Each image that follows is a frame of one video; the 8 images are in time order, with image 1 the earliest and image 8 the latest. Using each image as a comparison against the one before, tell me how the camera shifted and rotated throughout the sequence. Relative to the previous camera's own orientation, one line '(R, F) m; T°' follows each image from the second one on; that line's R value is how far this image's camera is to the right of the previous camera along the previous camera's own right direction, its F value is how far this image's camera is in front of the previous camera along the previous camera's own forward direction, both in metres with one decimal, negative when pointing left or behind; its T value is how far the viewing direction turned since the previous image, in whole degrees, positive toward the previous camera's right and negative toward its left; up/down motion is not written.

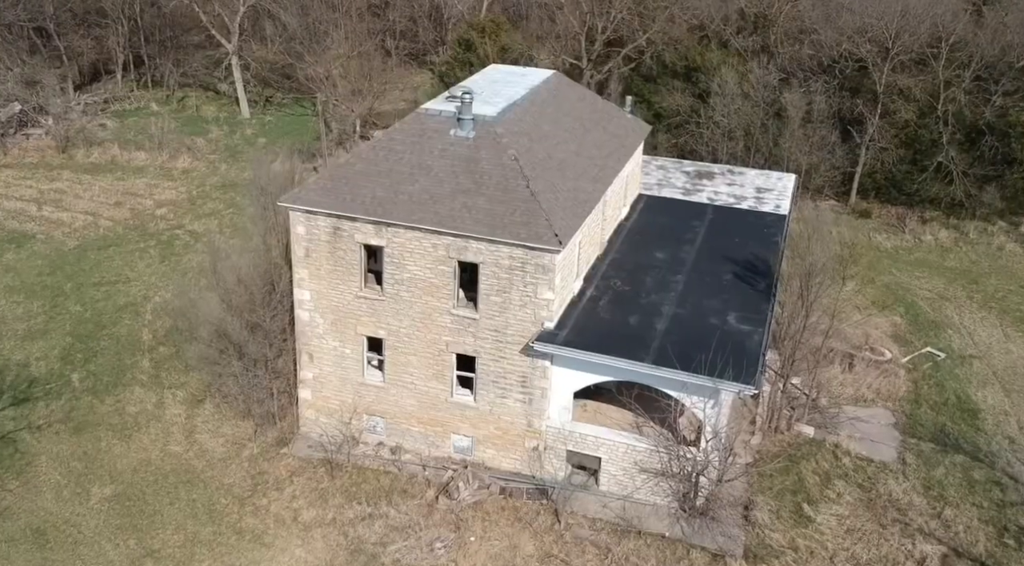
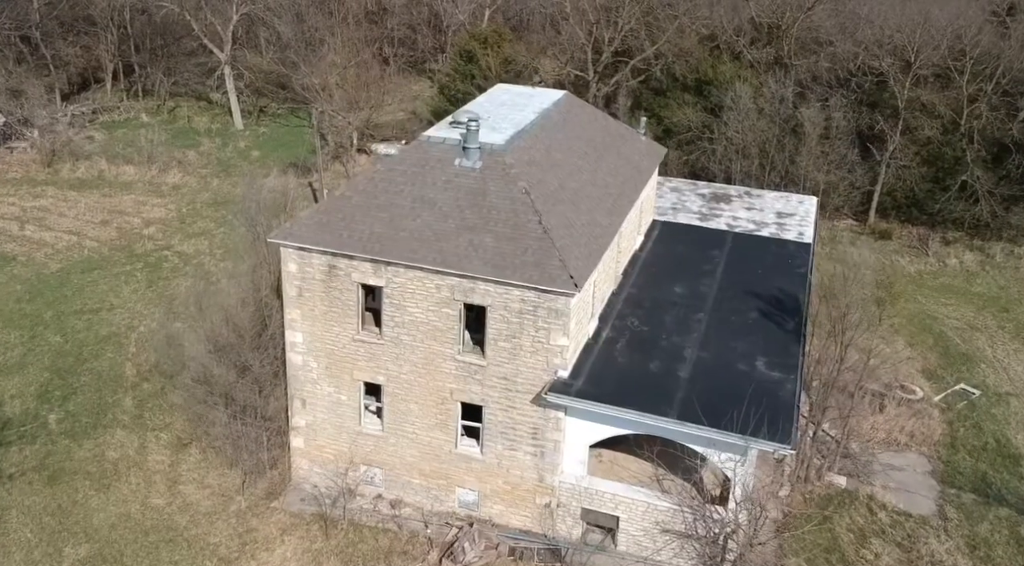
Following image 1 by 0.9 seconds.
(-0.2, +1.6) m; 0°
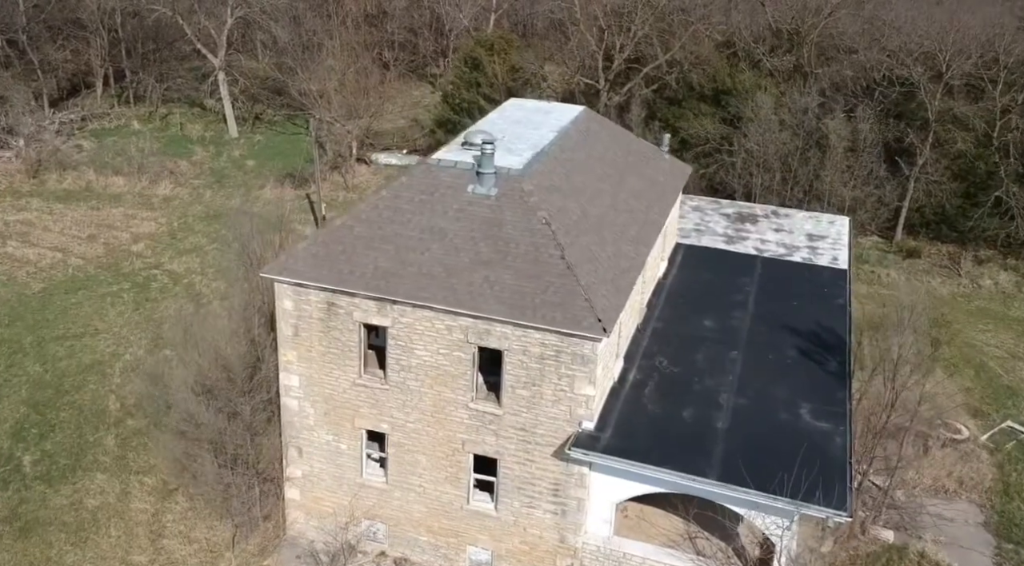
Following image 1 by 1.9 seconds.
(-0.3, +1.8) m; 0°
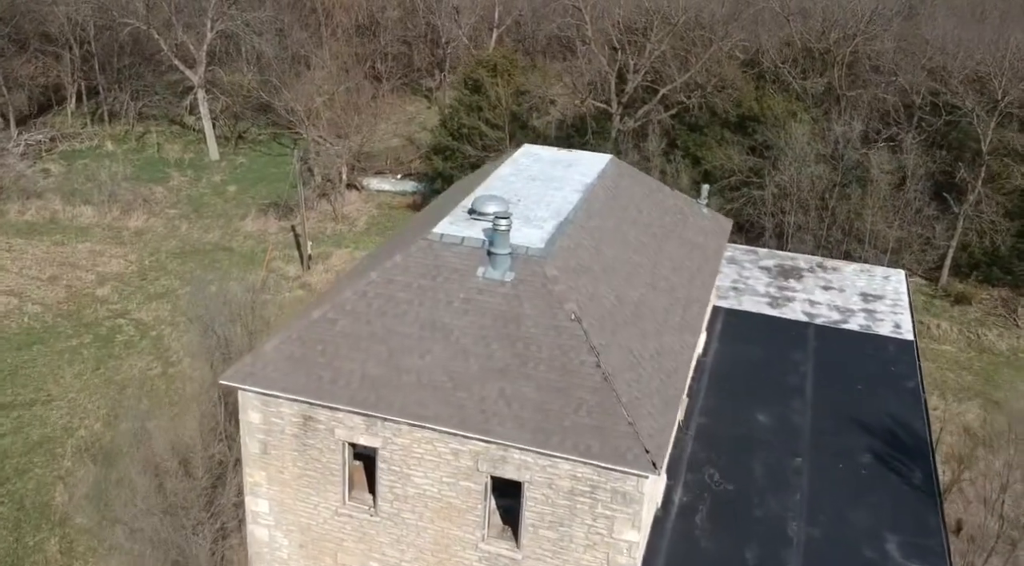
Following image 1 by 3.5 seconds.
(-0.3, +3.2) m; 0°
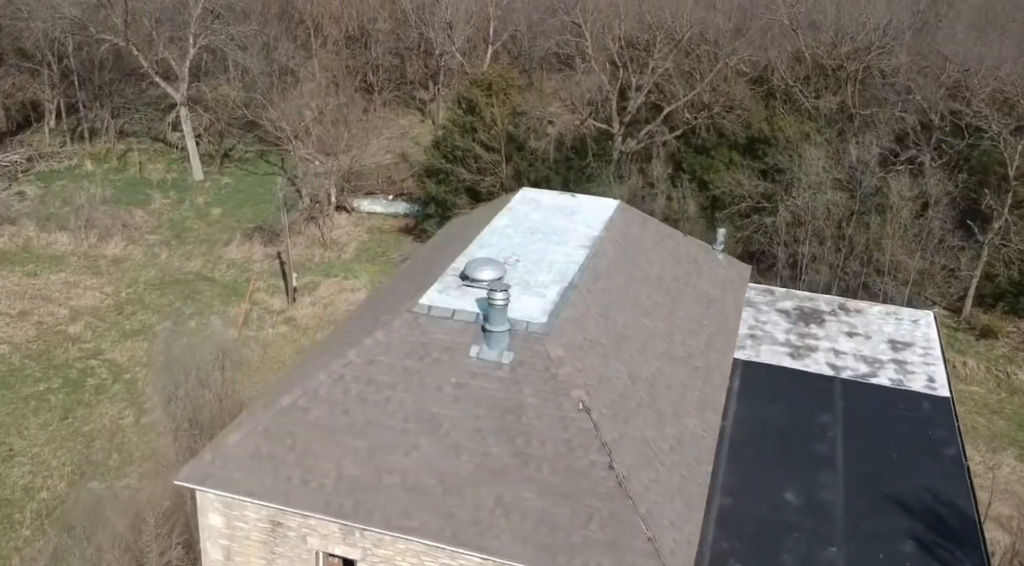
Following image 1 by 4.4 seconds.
(0.0, +1.7) m; 0°
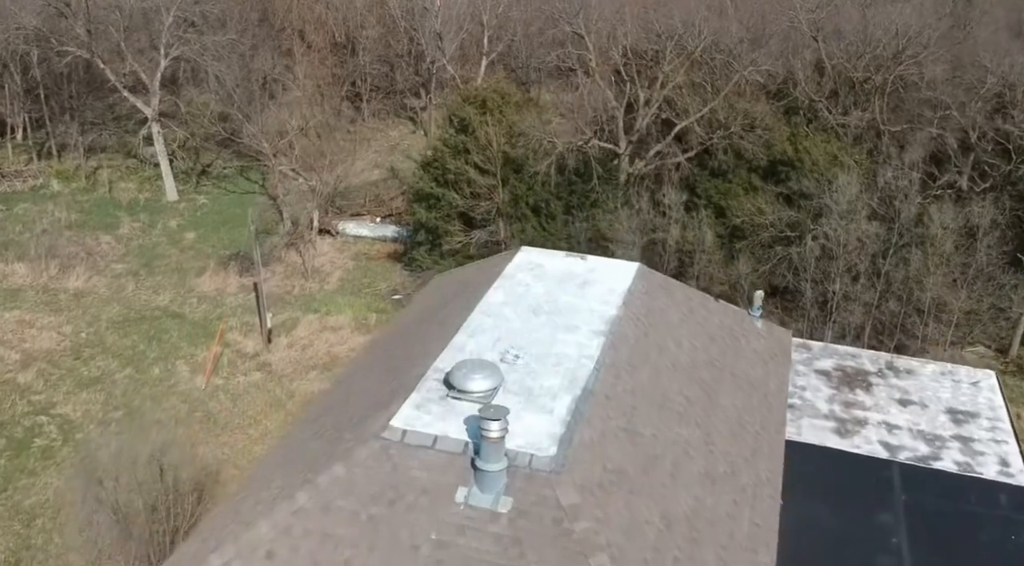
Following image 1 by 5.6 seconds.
(0.0, +2.8) m; 0°
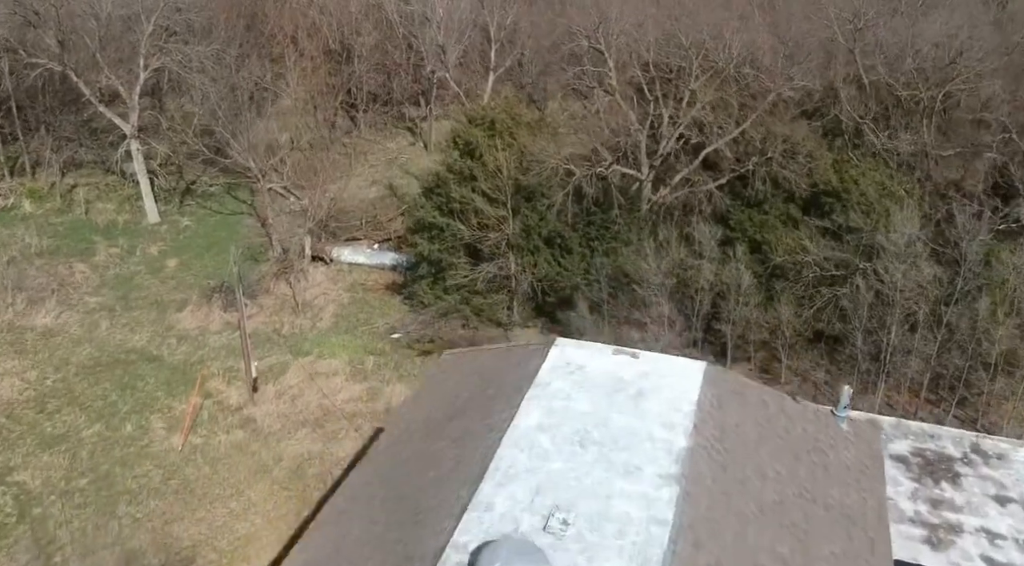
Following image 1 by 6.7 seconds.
(-0.4, +2.8) m; 0°
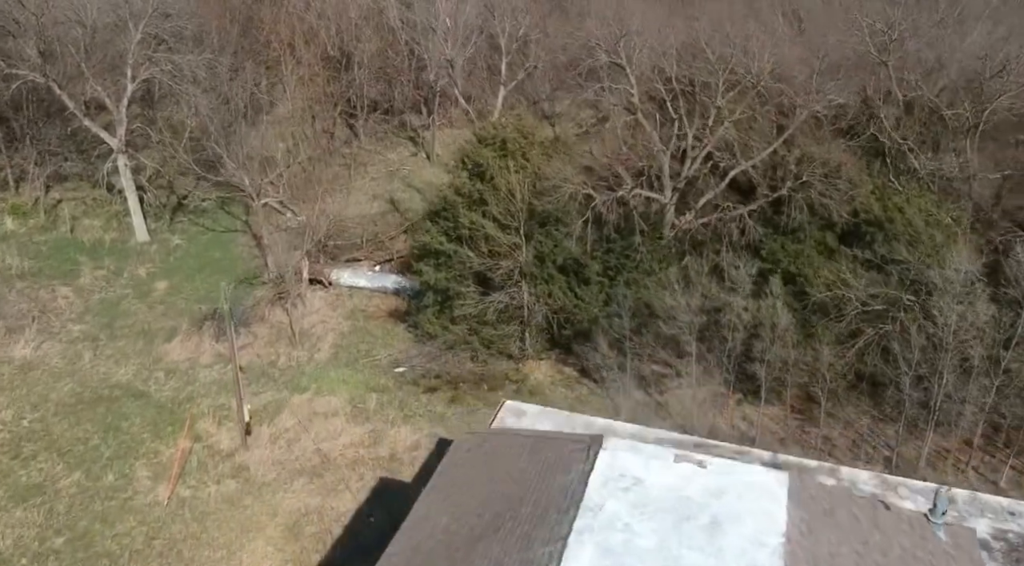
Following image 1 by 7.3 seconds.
(-0.4, +1.9) m; 0°
